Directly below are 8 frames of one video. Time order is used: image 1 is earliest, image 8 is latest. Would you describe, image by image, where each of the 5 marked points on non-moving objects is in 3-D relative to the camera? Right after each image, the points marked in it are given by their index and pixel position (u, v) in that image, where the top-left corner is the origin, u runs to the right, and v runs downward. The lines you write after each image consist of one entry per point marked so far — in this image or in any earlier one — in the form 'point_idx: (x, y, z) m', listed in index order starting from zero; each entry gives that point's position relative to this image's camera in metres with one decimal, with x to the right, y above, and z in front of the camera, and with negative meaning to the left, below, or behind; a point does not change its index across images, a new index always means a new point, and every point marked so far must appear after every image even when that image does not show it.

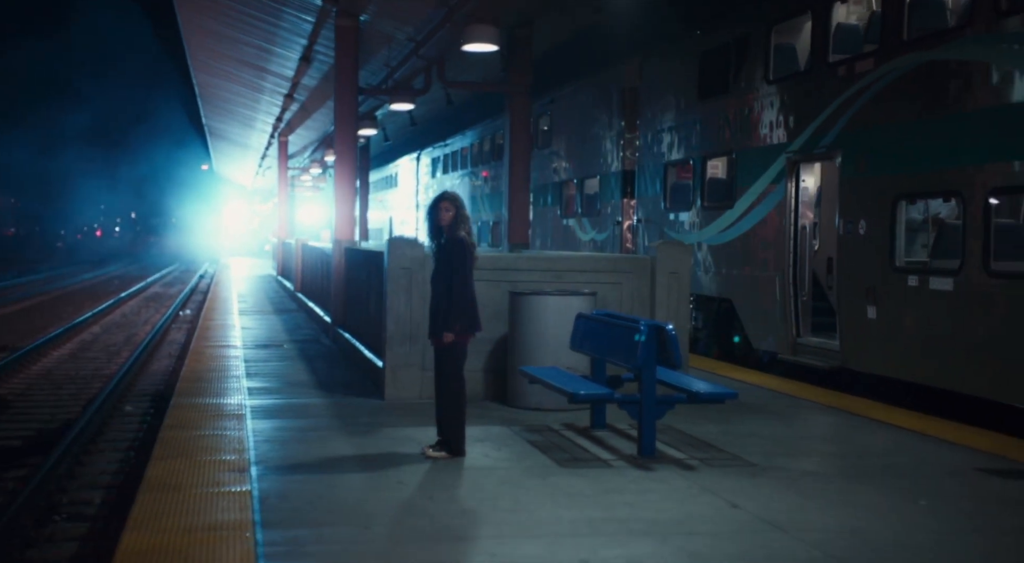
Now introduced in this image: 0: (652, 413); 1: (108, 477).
0: (+0.9, -0.8, +7.8) m
1: (-2.9, -1.4, +8.9) m
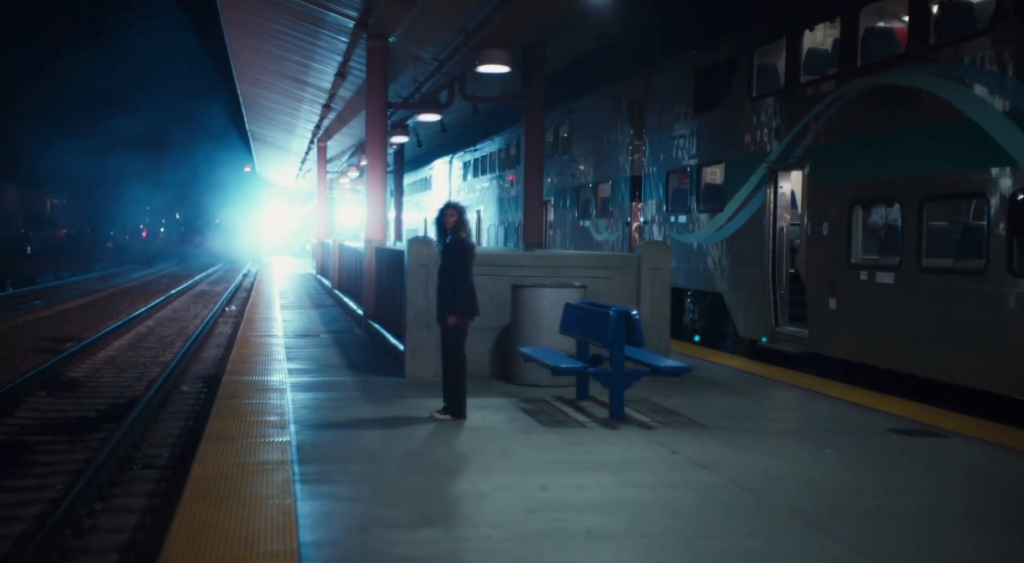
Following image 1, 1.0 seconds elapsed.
0: (+0.8, -0.8, +9.4) m
1: (-2.9, -1.3, +10.6) m
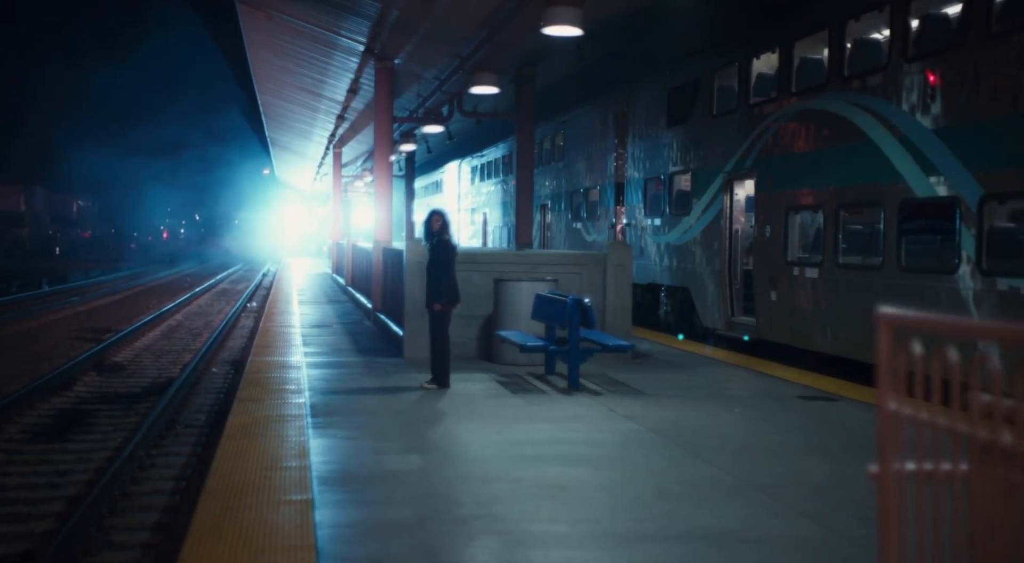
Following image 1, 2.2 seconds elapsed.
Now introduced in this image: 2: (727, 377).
0: (+0.6, -0.7, +11.4) m
1: (-3.1, -1.3, +12.7) m
2: (+2.2, -1.0, +12.8) m
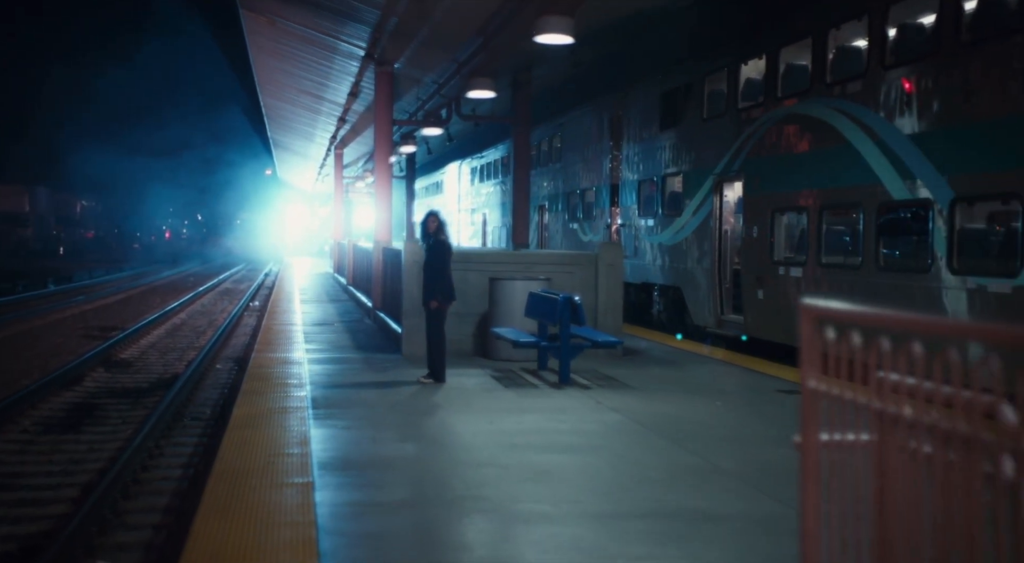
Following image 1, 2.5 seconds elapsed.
0: (+0.5, -0.7, +11.9) m
1: (-3.2, -1.3, +13.2) m
2: (+2.2, -1.0, +13.3) m
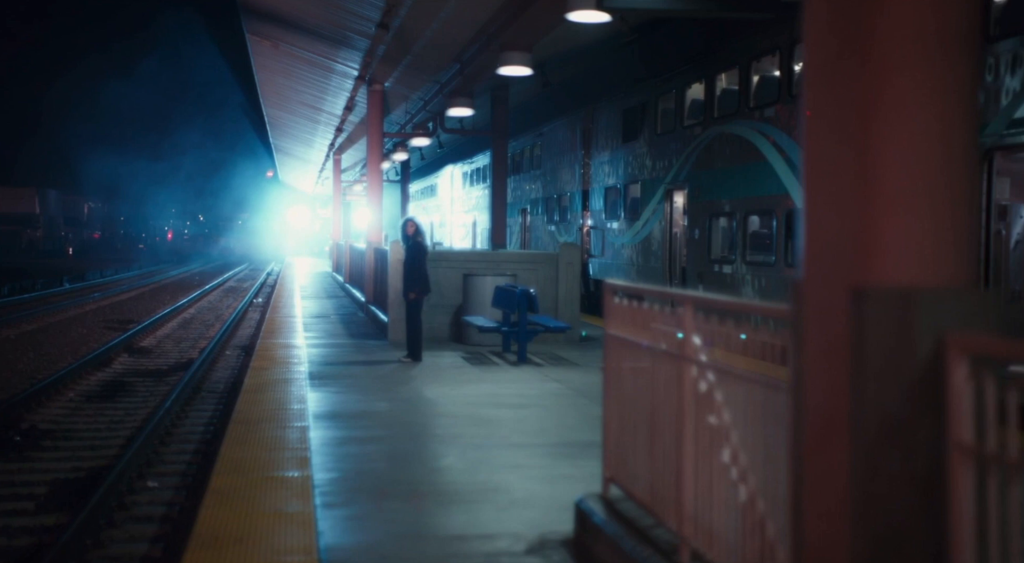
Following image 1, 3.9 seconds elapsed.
0: (+0.1, -0.6, +14.1) m
1: (-3.6, -1.2, +15.4) m
2: (+1.8, -0.9, +15.5) m
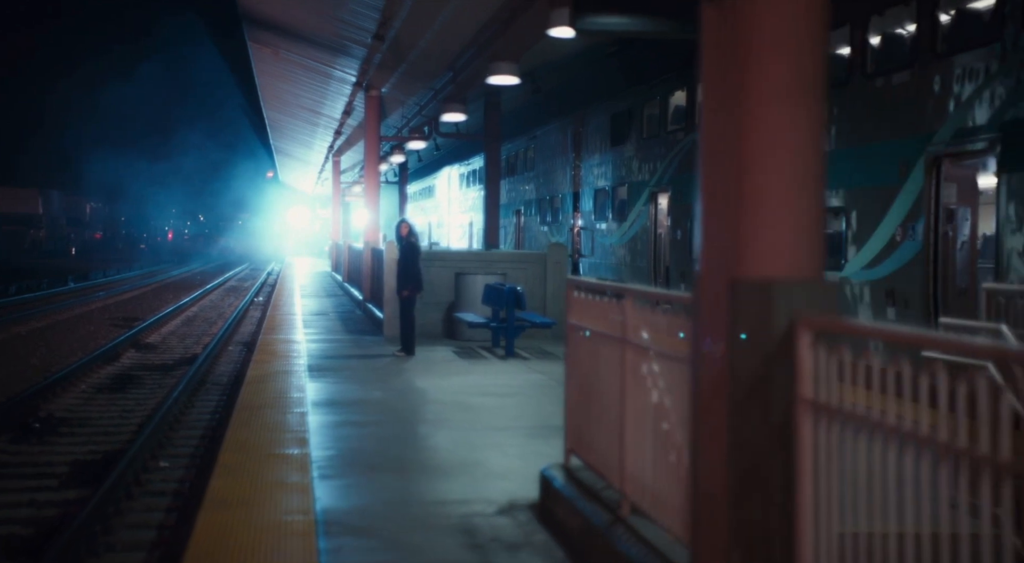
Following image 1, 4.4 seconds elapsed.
0: (0.0, -0.6, +14.8) m
1: (-3.7, -1.2, +16.1) m
2: (+1.7, -0.9, +16.2) m
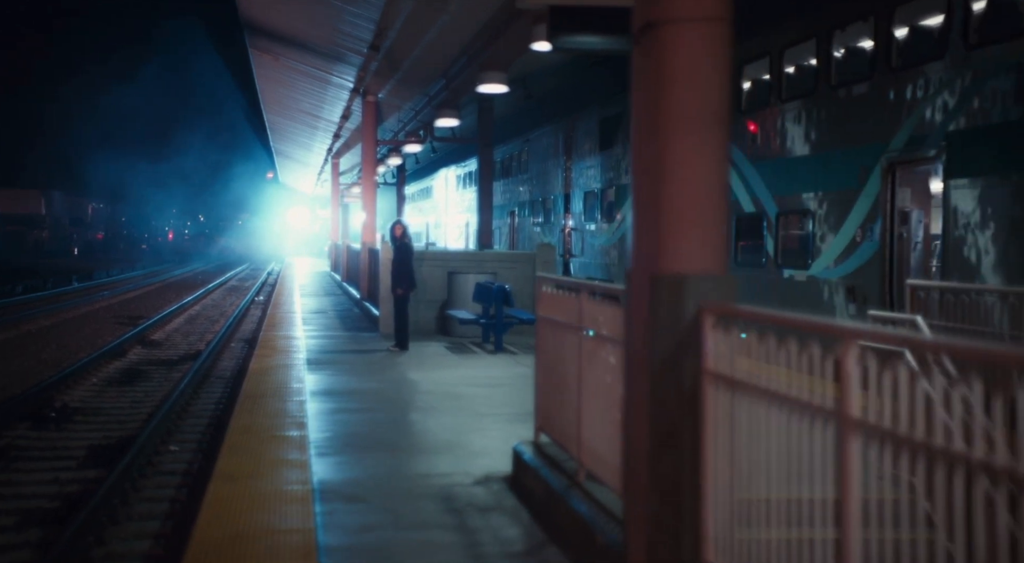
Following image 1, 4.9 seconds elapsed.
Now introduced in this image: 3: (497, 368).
0: (-0.1, -0.6, +15.6) m
1: (-3.9, -1.2, +16.9) m
2: (+1.5, -0.9, +17.0) m
3: (-0.2, -1.0, +13.6) m
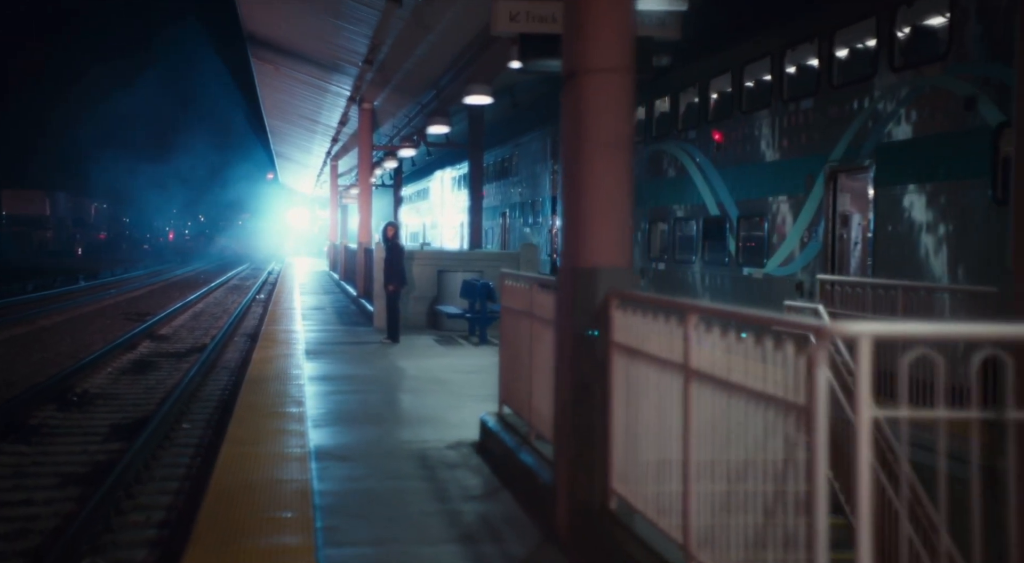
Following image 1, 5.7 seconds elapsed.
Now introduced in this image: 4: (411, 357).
0: (-0.4, -0.6, +16.9) m
1: (-4.1, -1.1, +18.2) m
2: (+1.3, -0.8, +18.3) m
3: (-0.4, -0.9, +14.8) m
4: (-1.4, -0.9, +14.7) m
